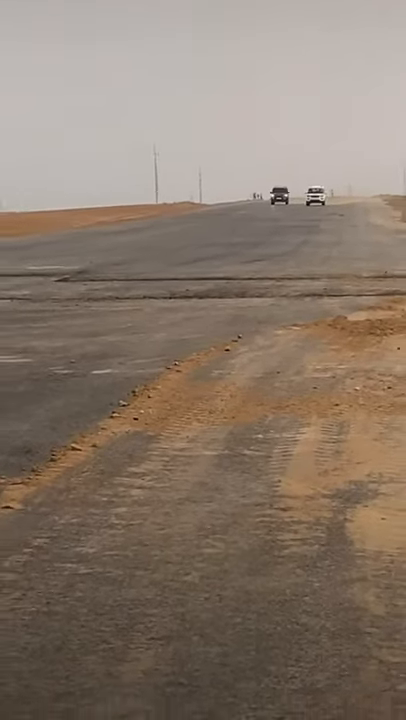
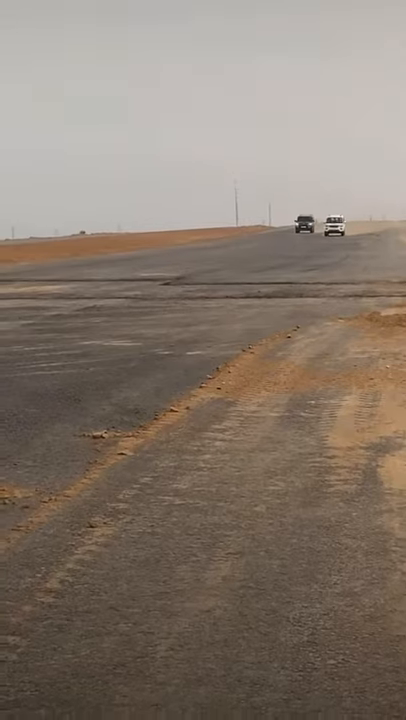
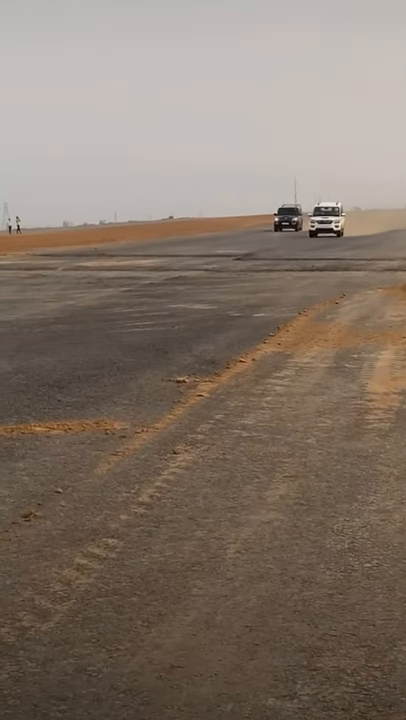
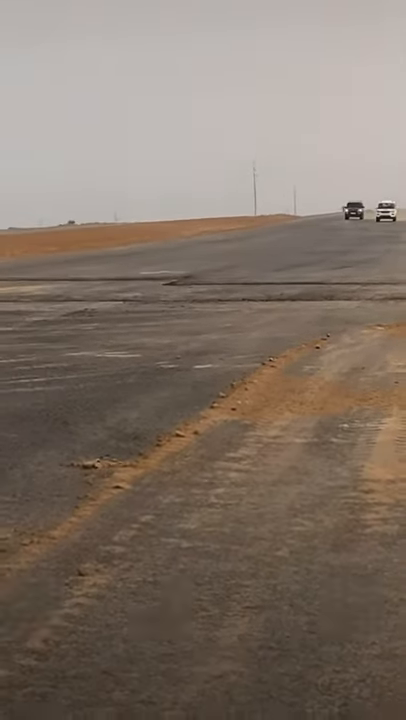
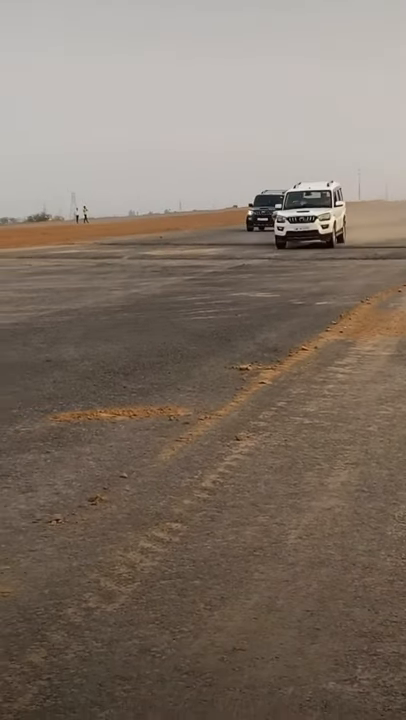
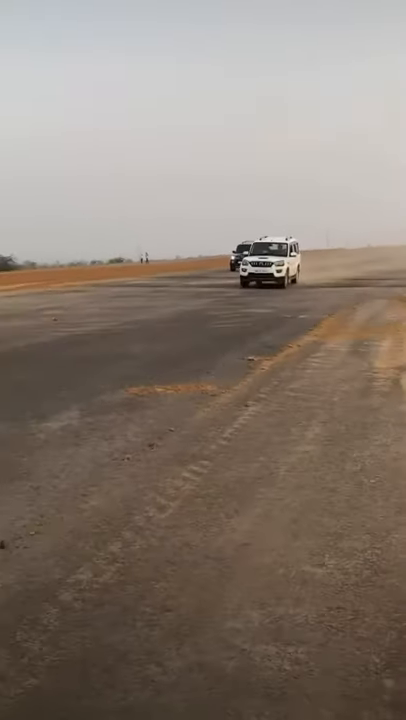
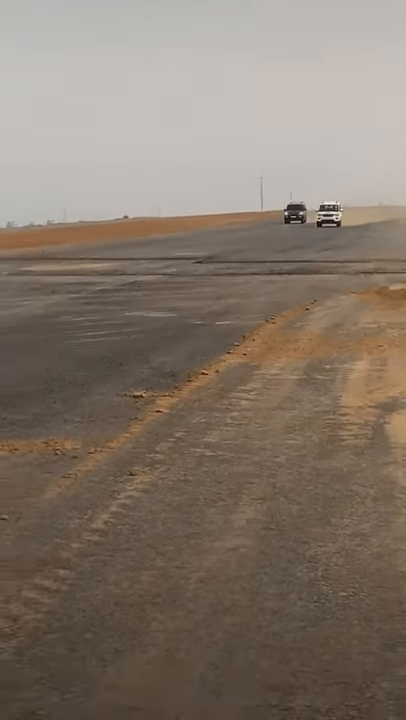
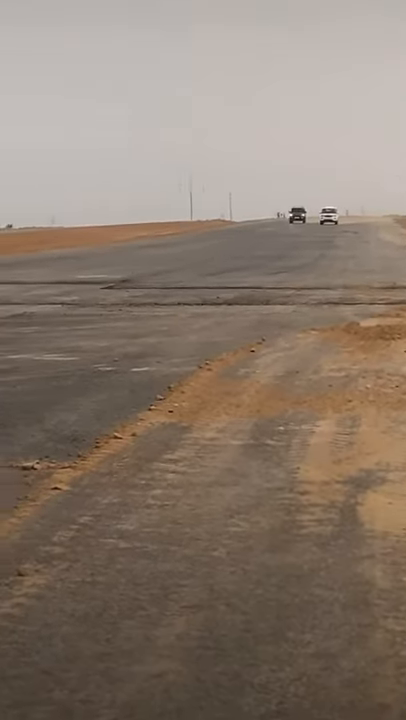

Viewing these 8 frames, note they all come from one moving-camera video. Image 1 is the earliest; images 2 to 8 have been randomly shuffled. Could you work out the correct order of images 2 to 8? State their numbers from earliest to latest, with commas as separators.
8, 4, 2, 7, 3, 5, 6
